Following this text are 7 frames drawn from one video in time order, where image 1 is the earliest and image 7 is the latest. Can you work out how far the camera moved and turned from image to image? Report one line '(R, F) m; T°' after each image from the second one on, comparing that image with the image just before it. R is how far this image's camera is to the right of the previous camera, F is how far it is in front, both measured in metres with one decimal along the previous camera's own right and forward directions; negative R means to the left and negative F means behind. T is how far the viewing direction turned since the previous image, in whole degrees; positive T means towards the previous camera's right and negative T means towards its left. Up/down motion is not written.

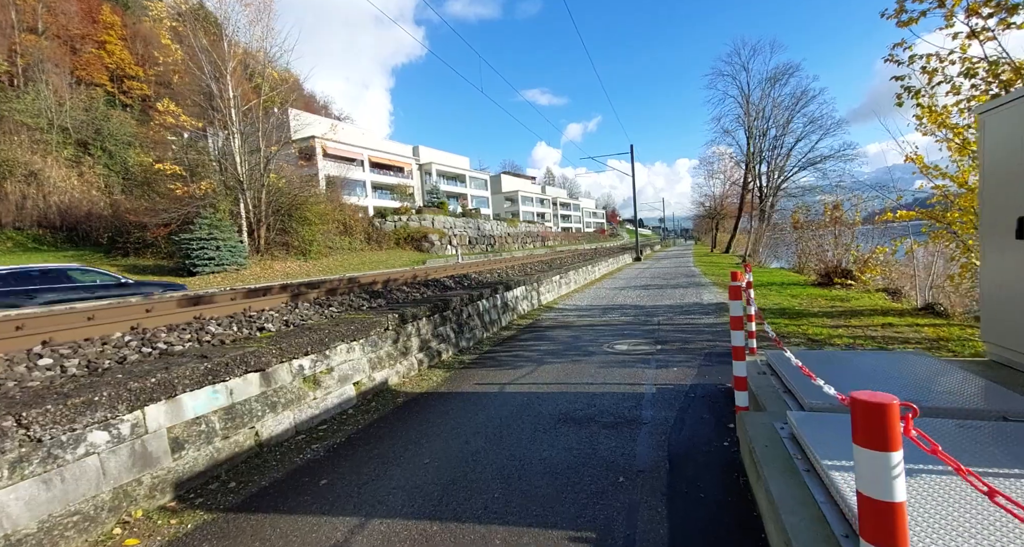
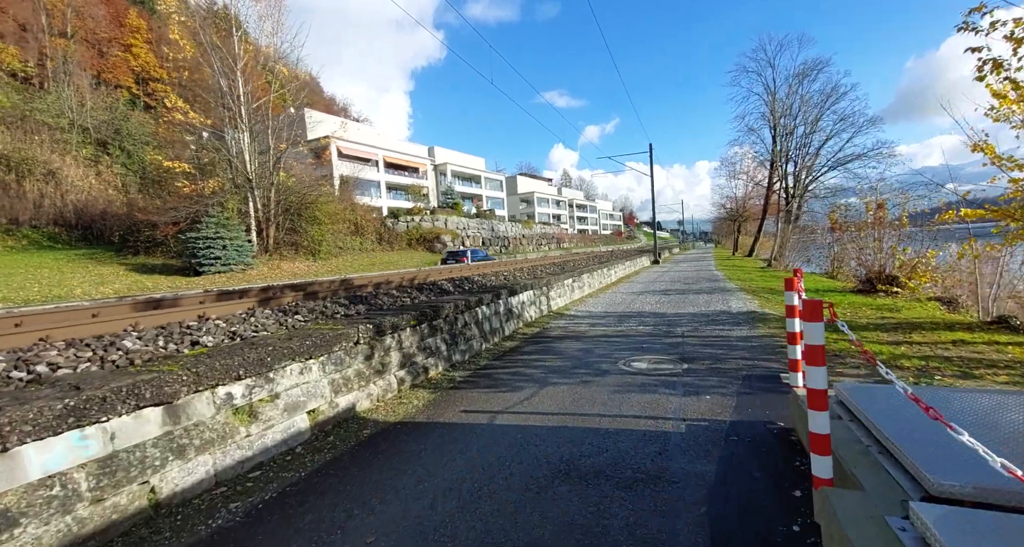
(+0.2, +0.9) m; -2°
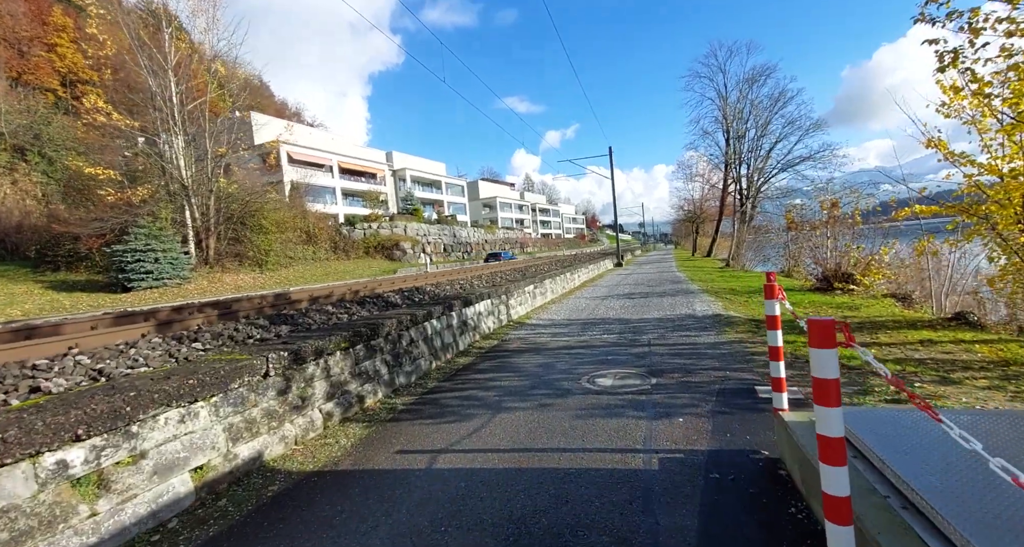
(+0.2, +0.6) m; +4°
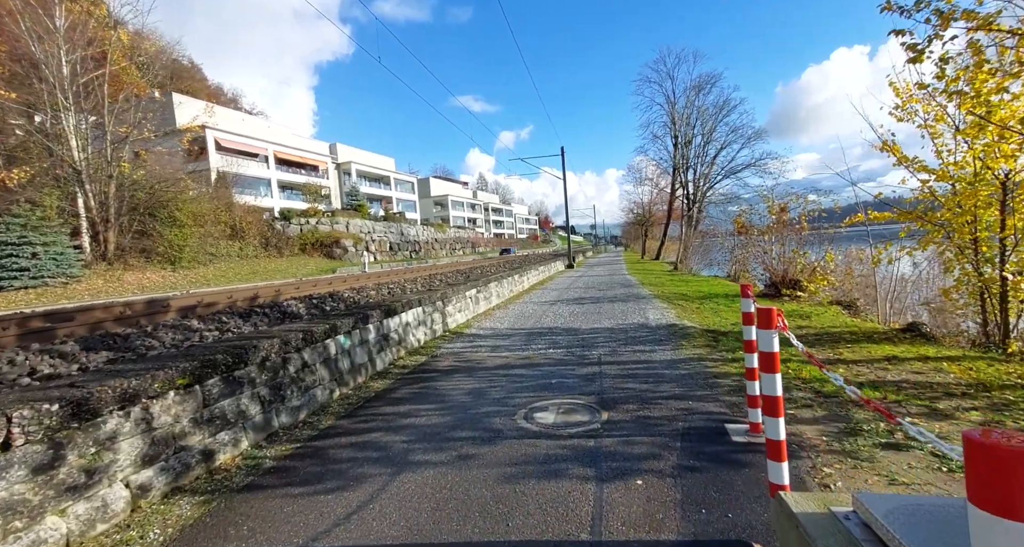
(+0.3, +1.0) m; +6°
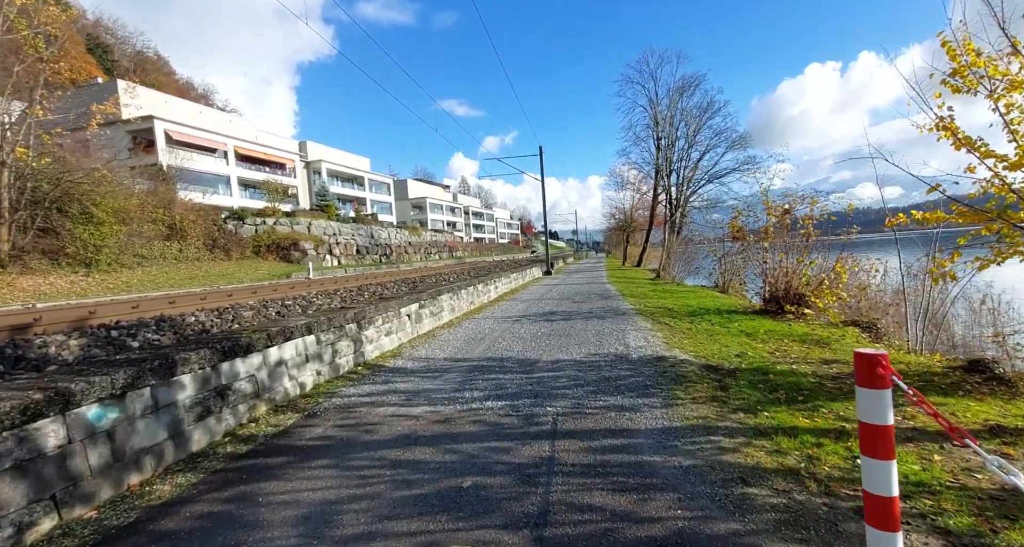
(+0.6, +2.1) m; +2°
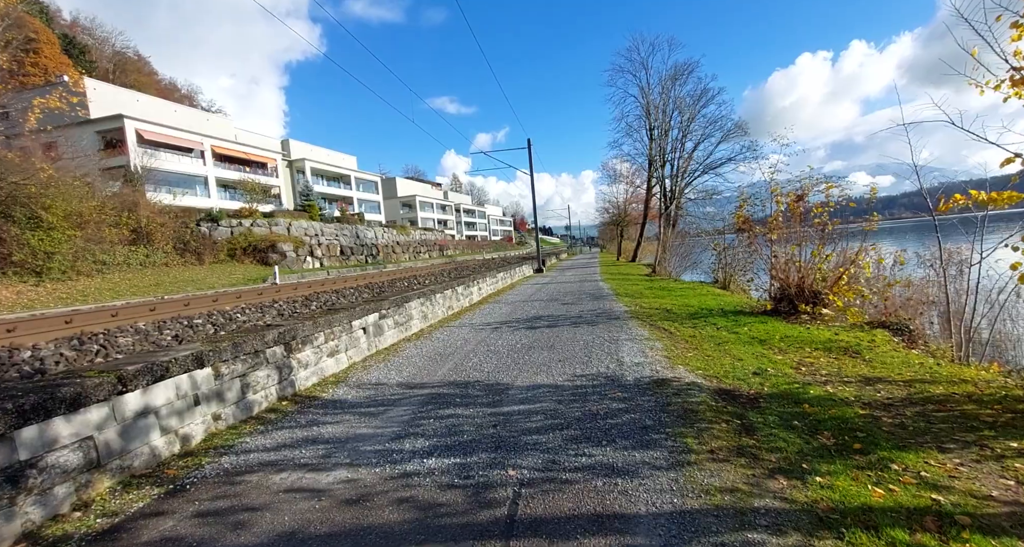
(+0.3, +1.3) m; +1°
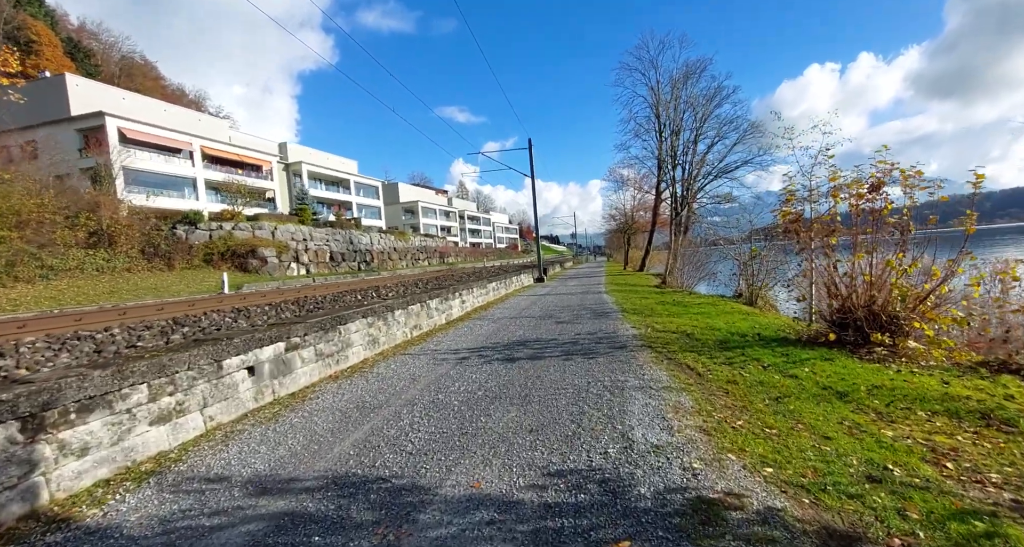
(+0.5, +2.4) m; -1°
